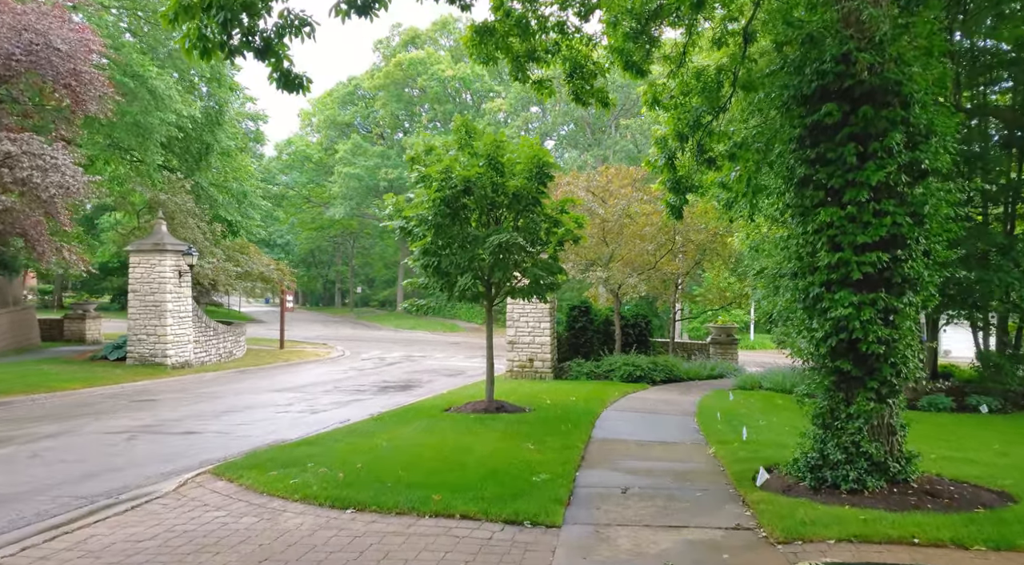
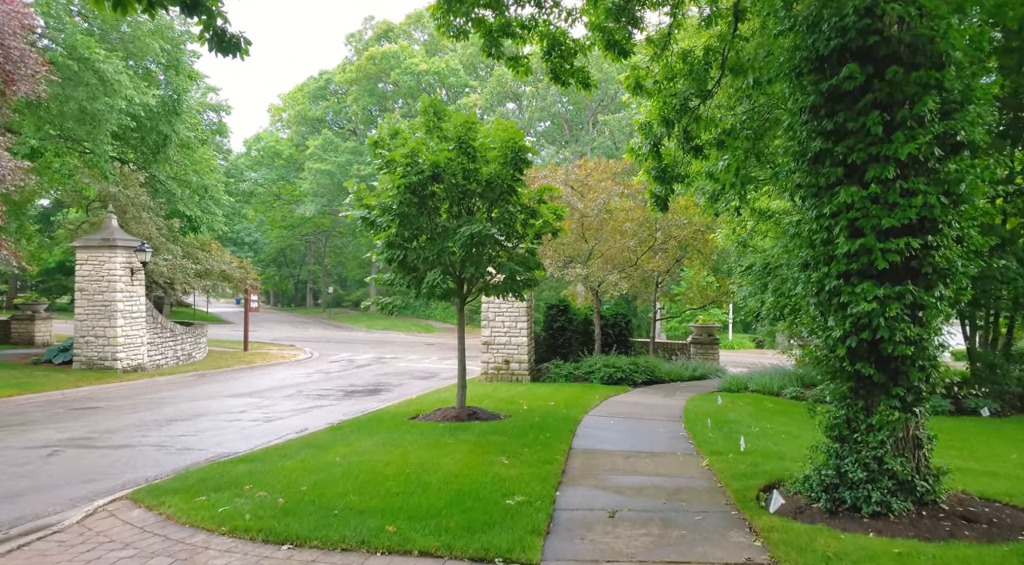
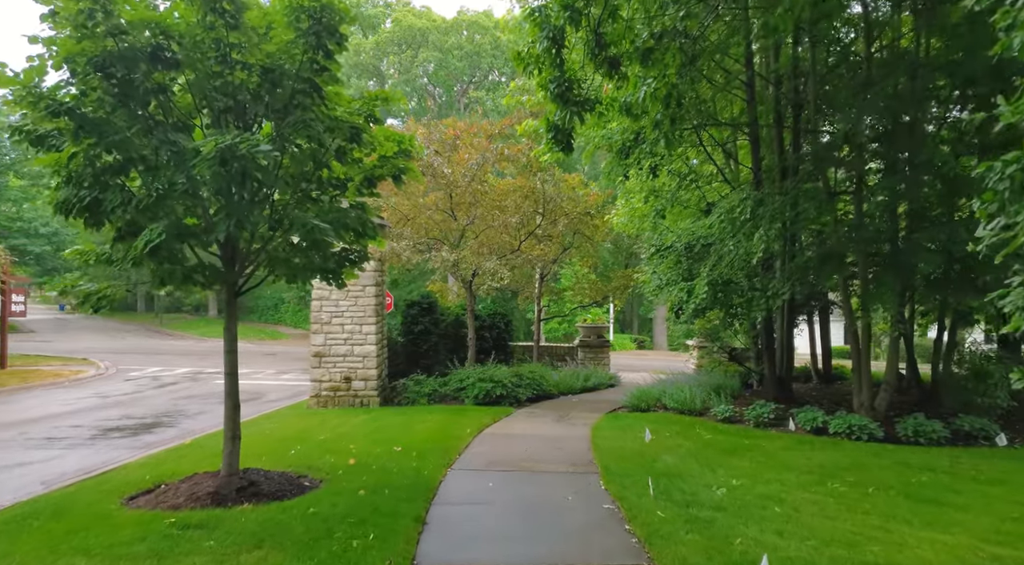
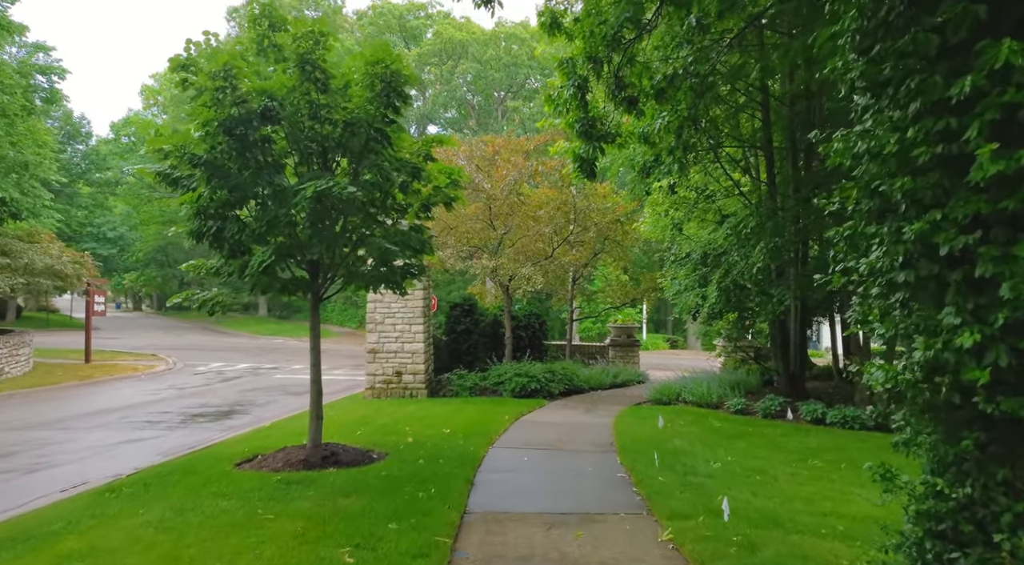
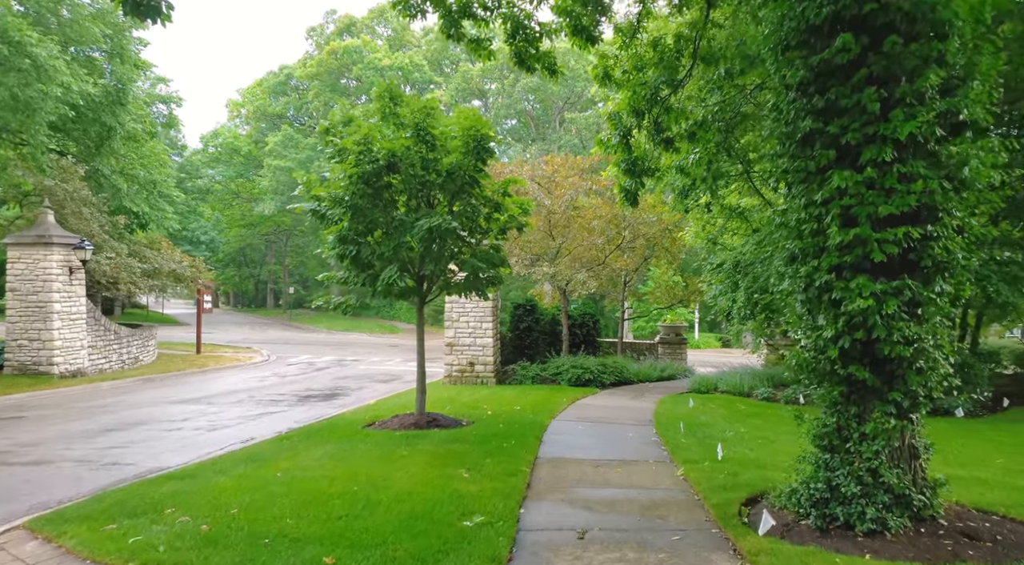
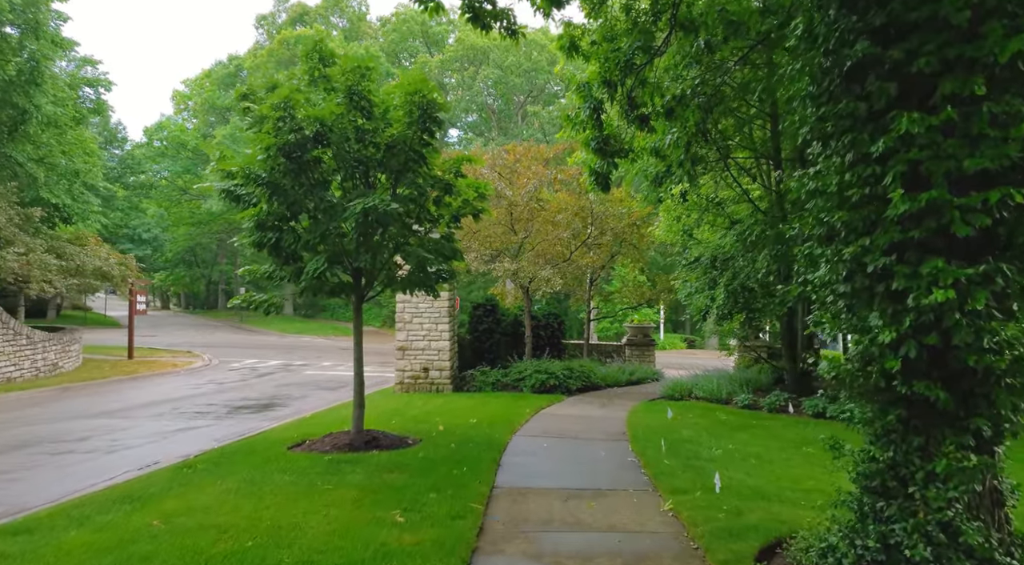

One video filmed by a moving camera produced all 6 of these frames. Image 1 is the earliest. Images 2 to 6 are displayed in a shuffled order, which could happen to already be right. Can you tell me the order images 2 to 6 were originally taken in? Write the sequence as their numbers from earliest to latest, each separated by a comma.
2, 5, 6, 4, 3
